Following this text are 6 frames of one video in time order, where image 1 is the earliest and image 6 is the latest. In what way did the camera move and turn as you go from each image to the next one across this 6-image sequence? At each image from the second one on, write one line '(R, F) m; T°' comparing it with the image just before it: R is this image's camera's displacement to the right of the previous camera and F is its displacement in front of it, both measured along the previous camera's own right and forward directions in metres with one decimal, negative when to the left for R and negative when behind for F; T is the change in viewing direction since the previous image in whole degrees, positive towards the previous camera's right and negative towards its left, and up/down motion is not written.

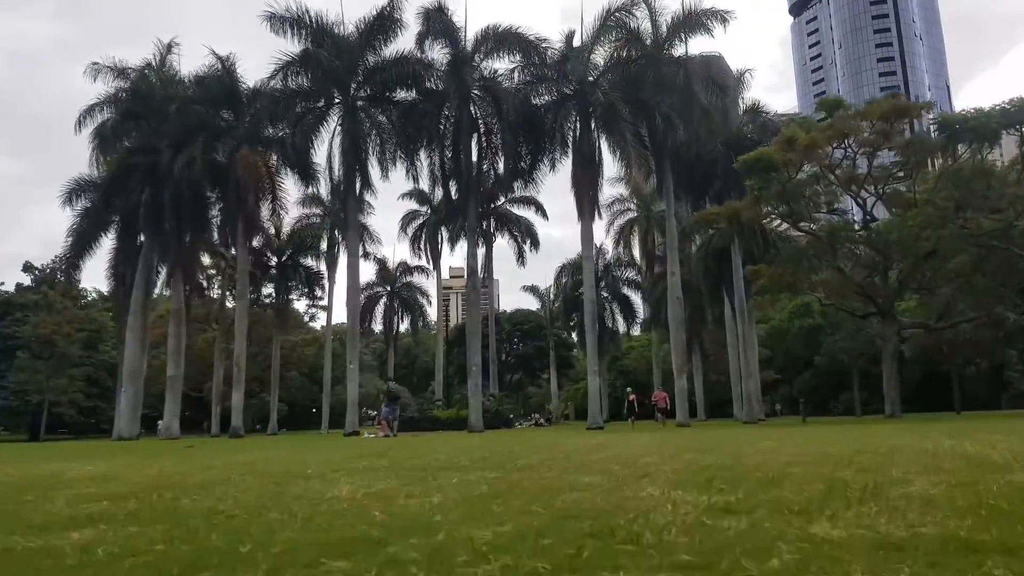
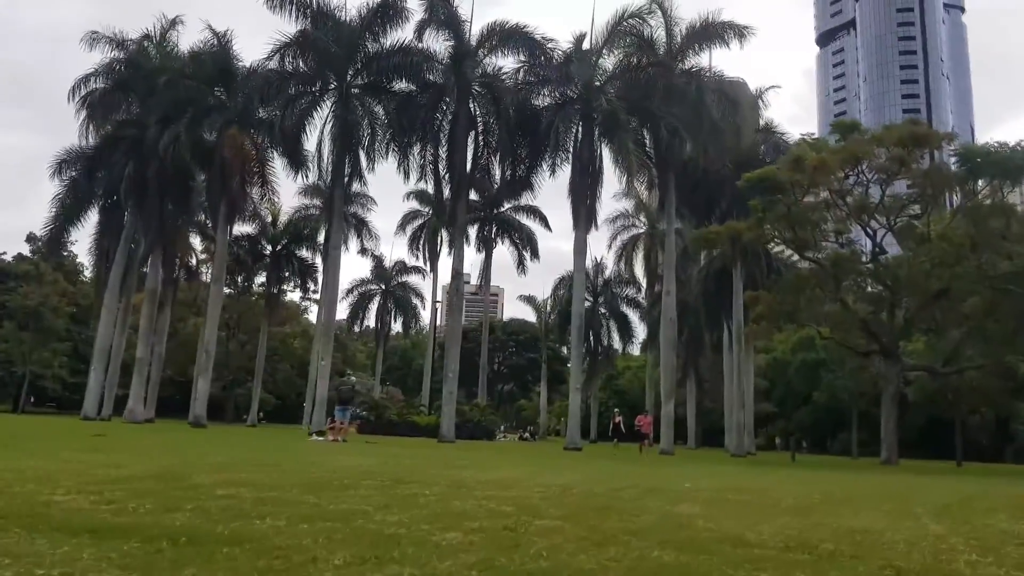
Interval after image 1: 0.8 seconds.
(+0.7, +1.2) m; -1°
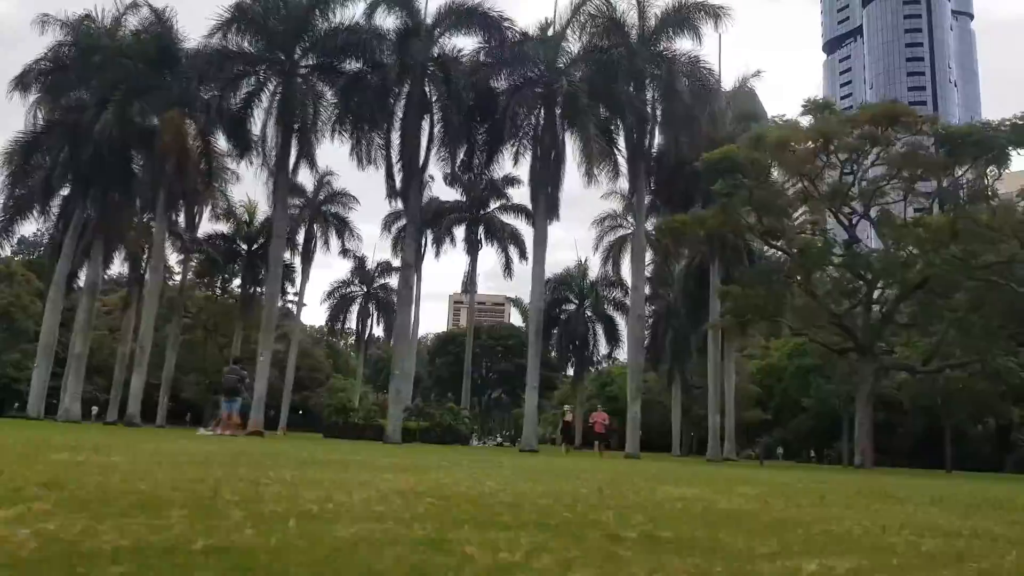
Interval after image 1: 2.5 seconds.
(+1.8, +1.6) m; -1°
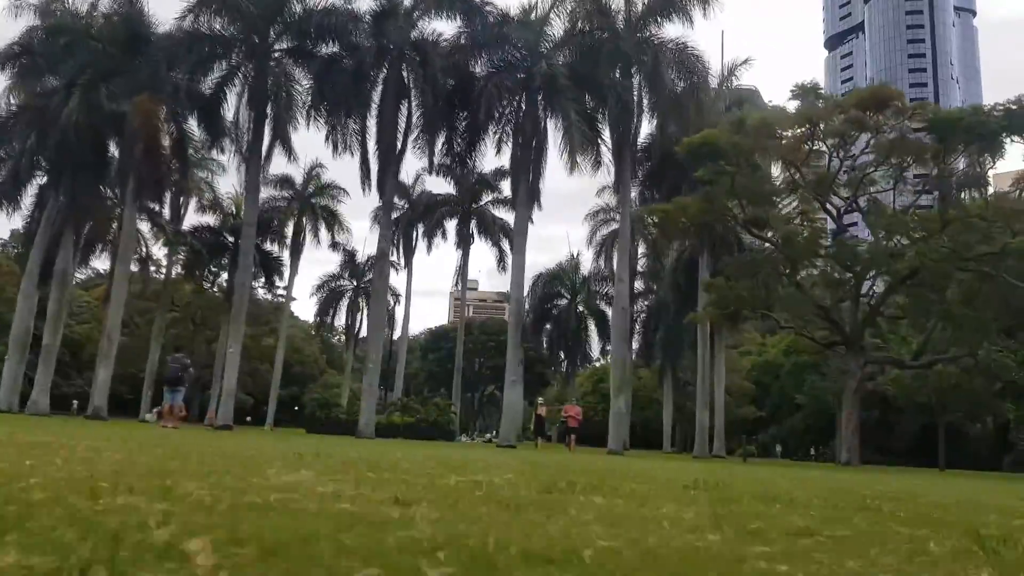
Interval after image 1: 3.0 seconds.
(+0.7, +0.7) m; 0°
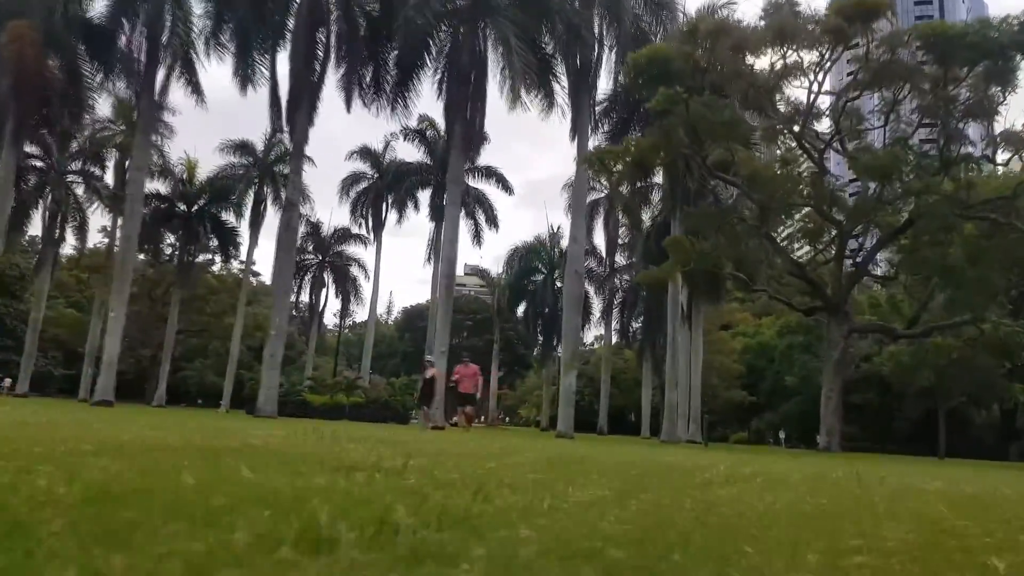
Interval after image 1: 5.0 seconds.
(+1.9, +3.3) m; 0°
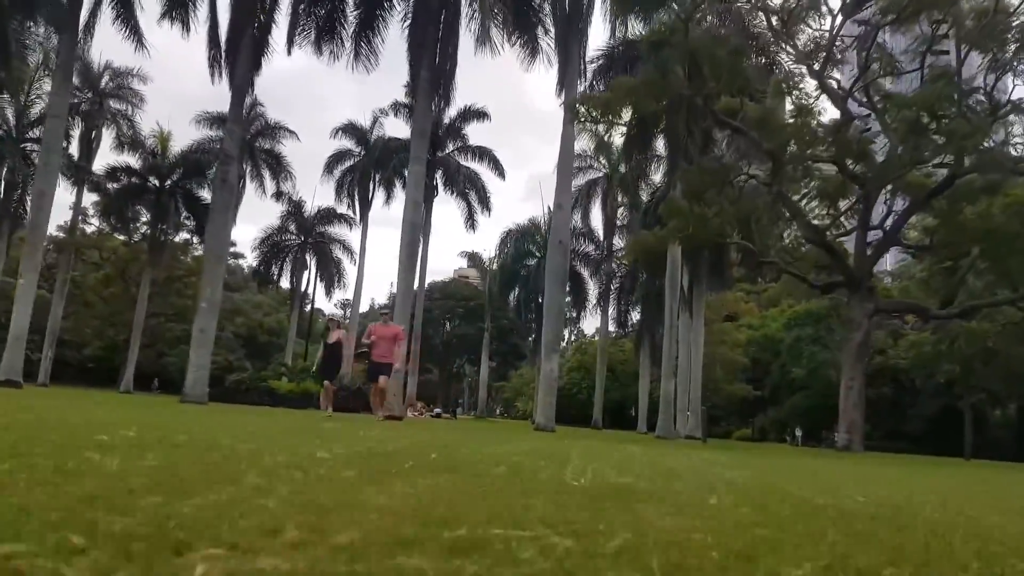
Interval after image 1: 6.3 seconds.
(+0.7, +2.7) m; 0°
